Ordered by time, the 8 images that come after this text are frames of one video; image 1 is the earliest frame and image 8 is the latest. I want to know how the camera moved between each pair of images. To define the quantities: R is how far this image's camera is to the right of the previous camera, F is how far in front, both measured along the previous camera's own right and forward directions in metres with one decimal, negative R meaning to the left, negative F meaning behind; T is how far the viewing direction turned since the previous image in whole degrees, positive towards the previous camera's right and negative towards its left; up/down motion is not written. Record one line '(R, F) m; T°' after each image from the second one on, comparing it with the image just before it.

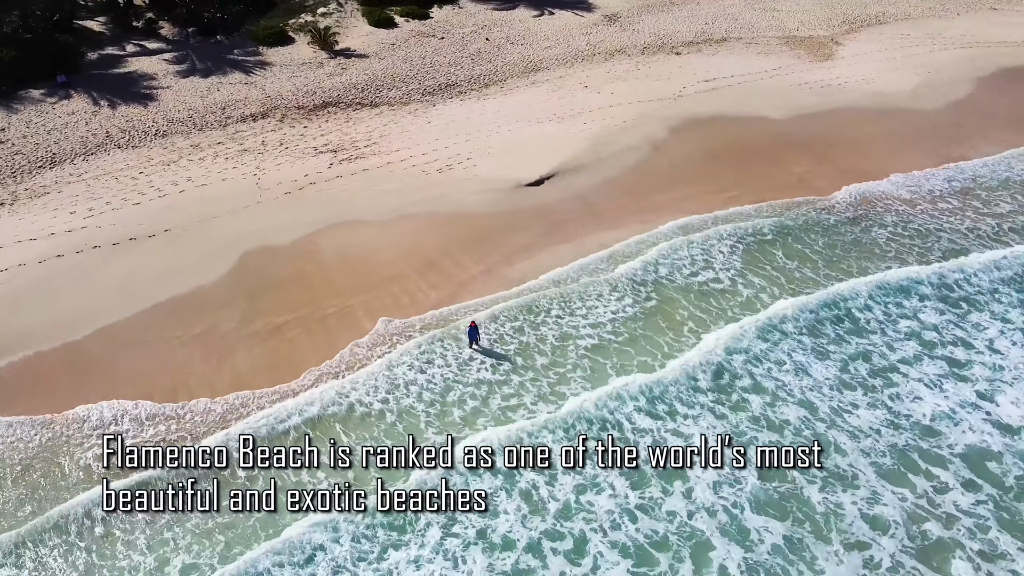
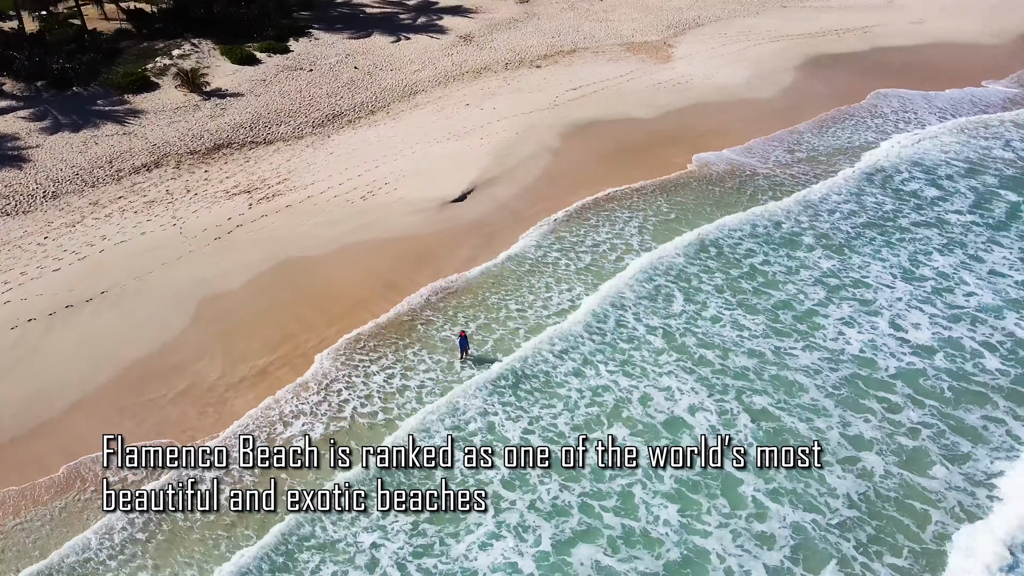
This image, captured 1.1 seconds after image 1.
(-3.0, -0.7) m; +13°
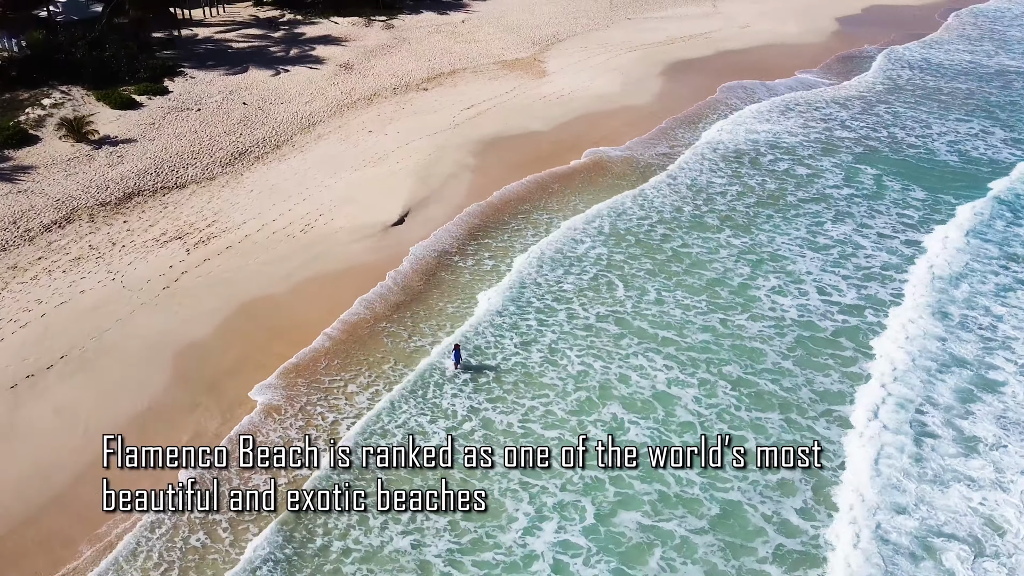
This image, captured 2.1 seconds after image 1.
(-2.8, -0.6) m; +11°
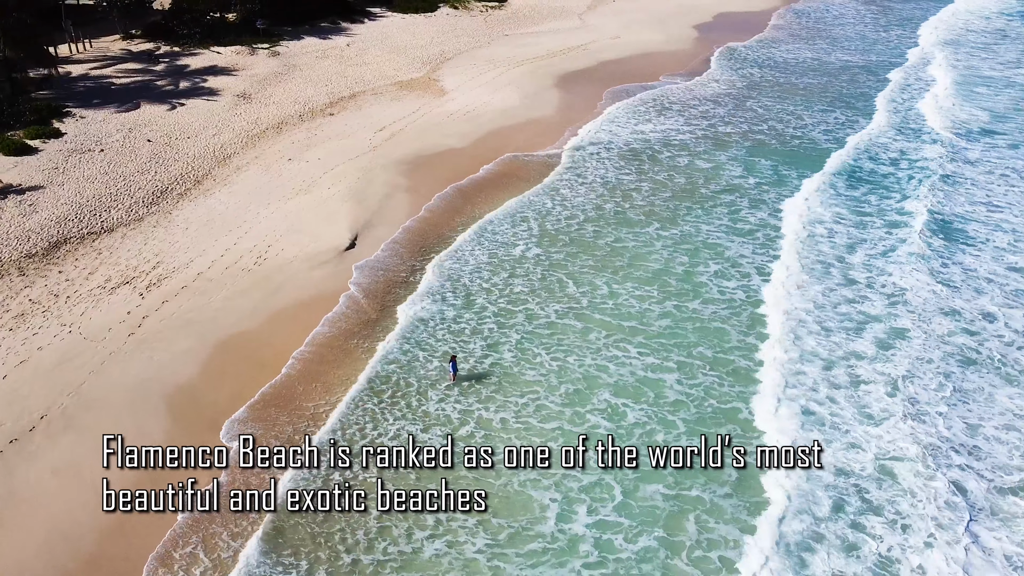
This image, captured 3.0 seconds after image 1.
(-2.6, -0.6) m; +10°
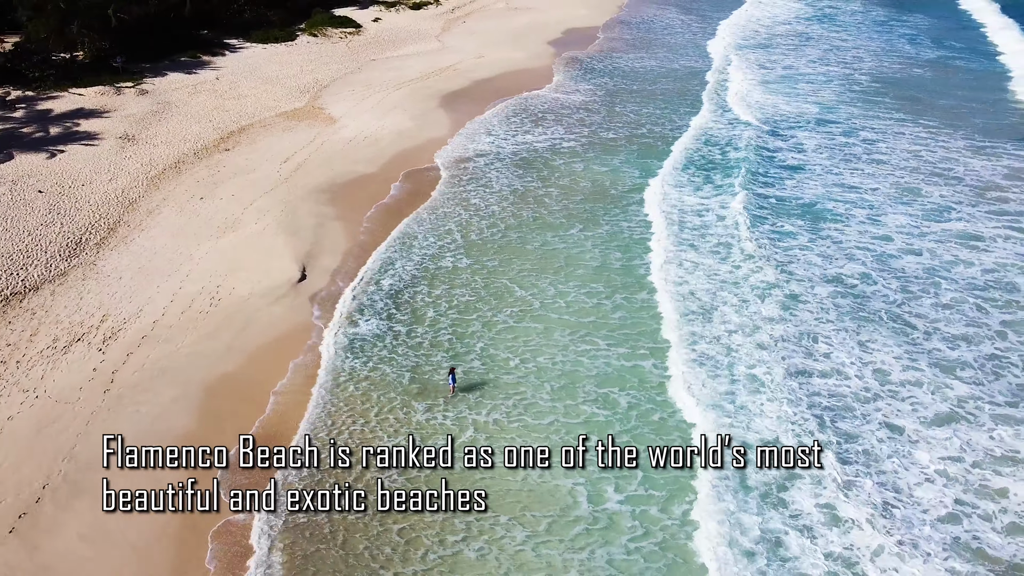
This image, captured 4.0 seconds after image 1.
(-3.2, -0.6) m; +11°
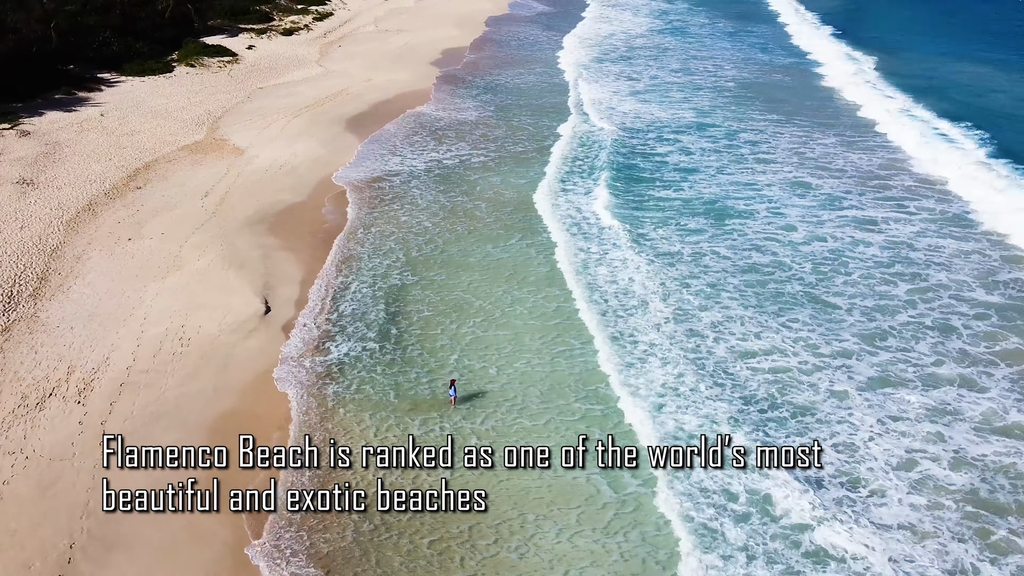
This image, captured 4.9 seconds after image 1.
(-2.9, -0.6) m; +10°
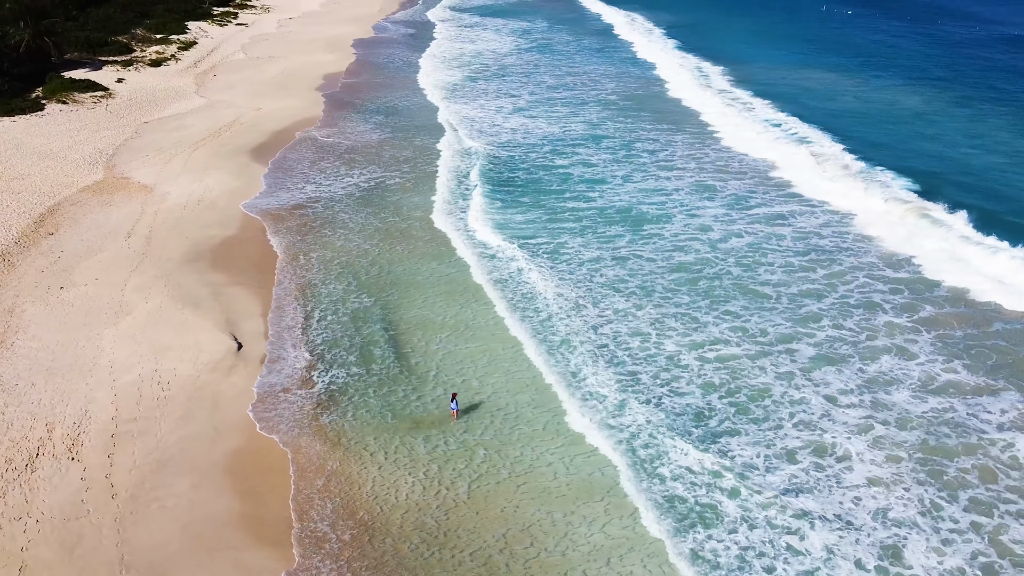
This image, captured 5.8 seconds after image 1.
(-3.0, -0.6) m; +10°
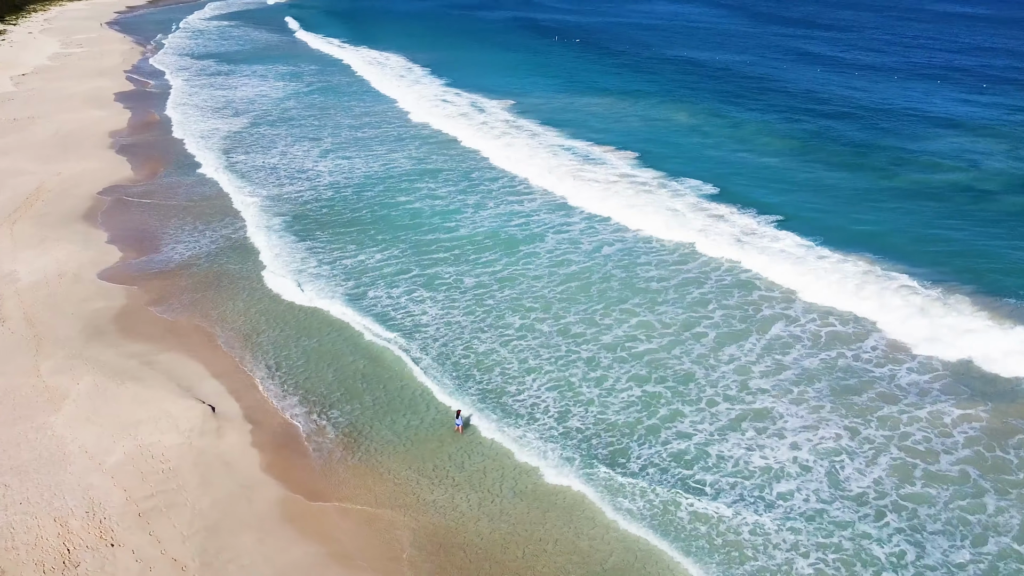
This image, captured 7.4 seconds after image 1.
(-5.7, -0.9) m; +17°
